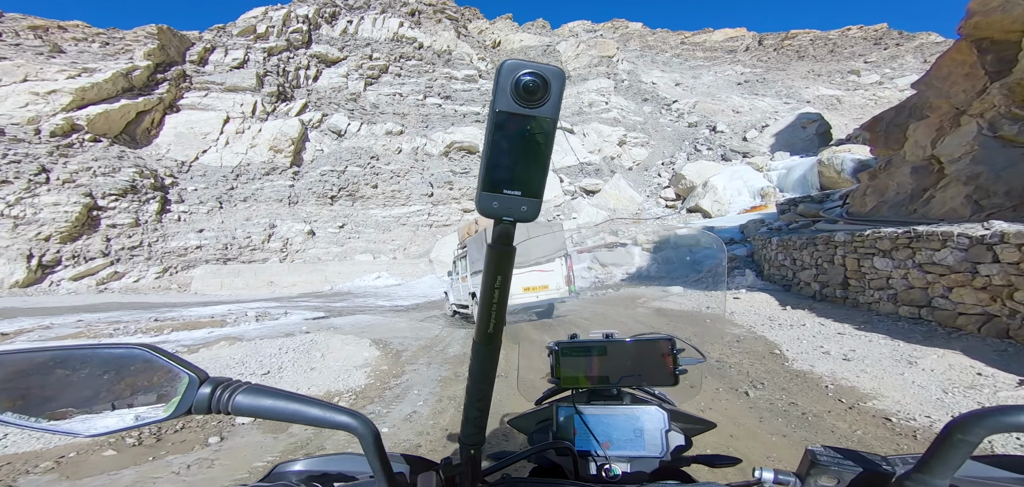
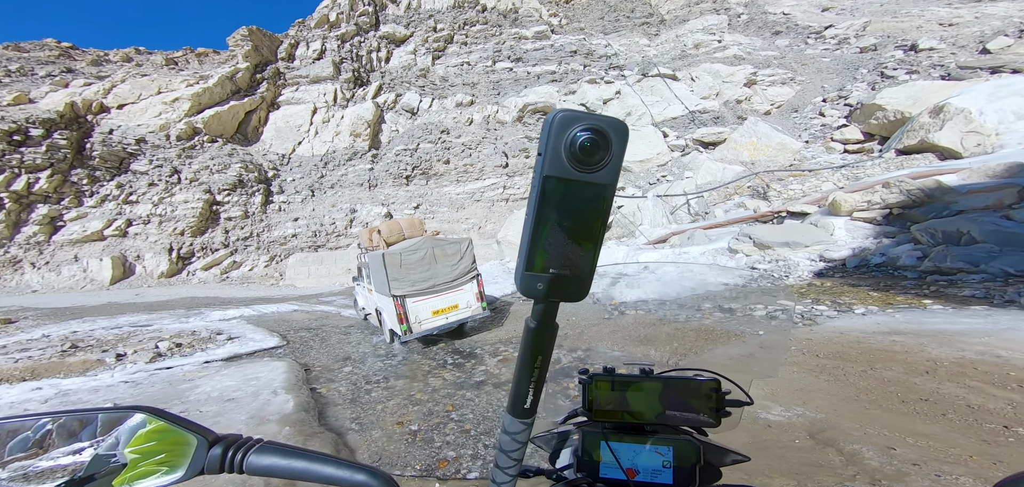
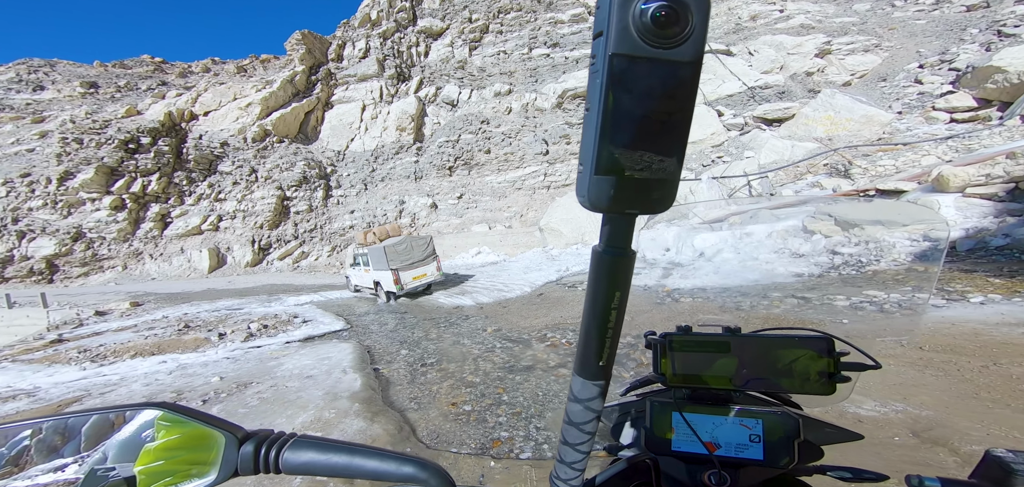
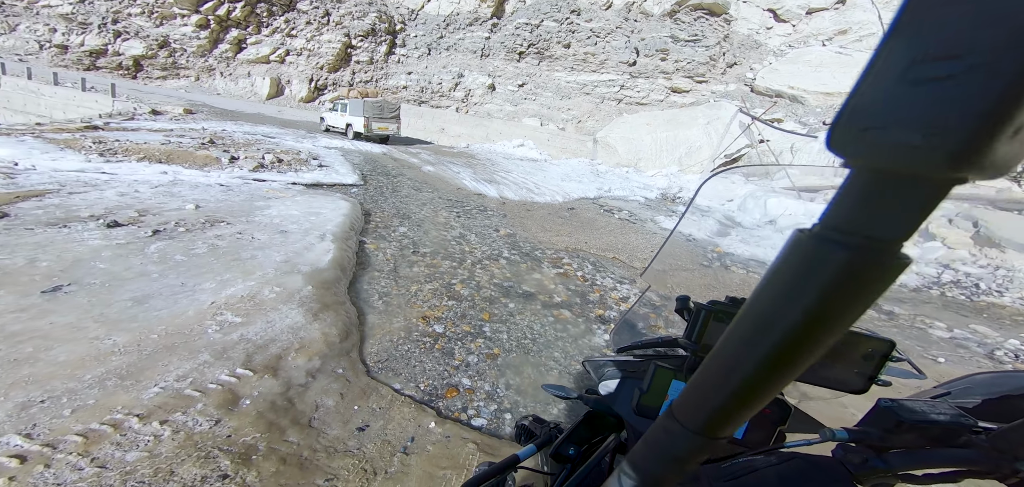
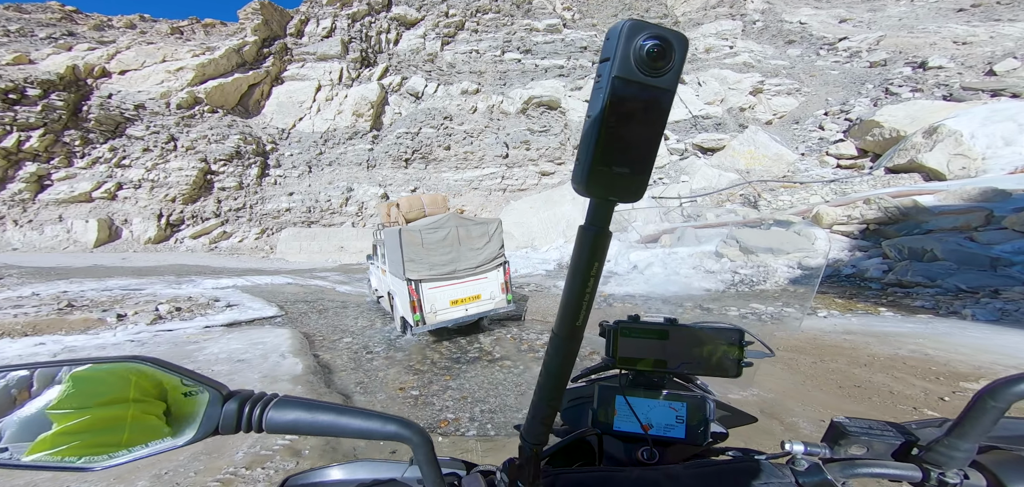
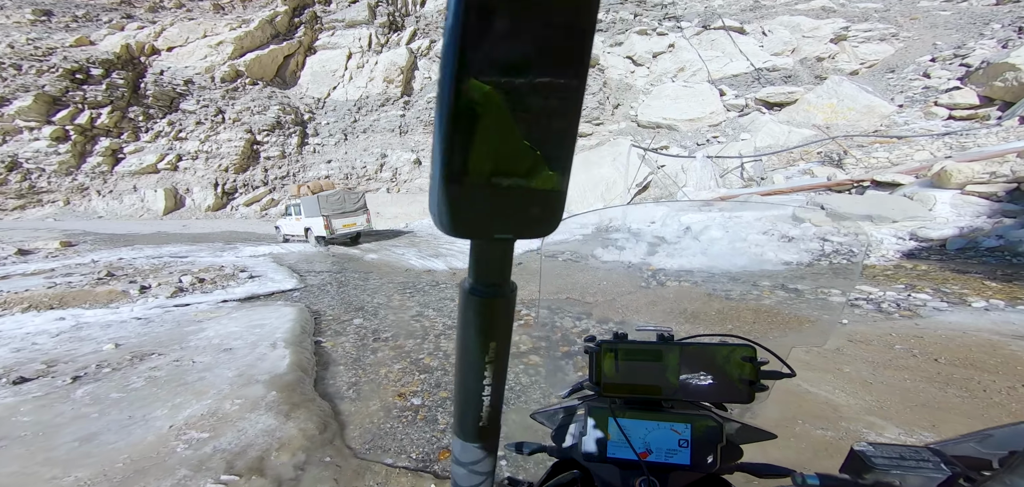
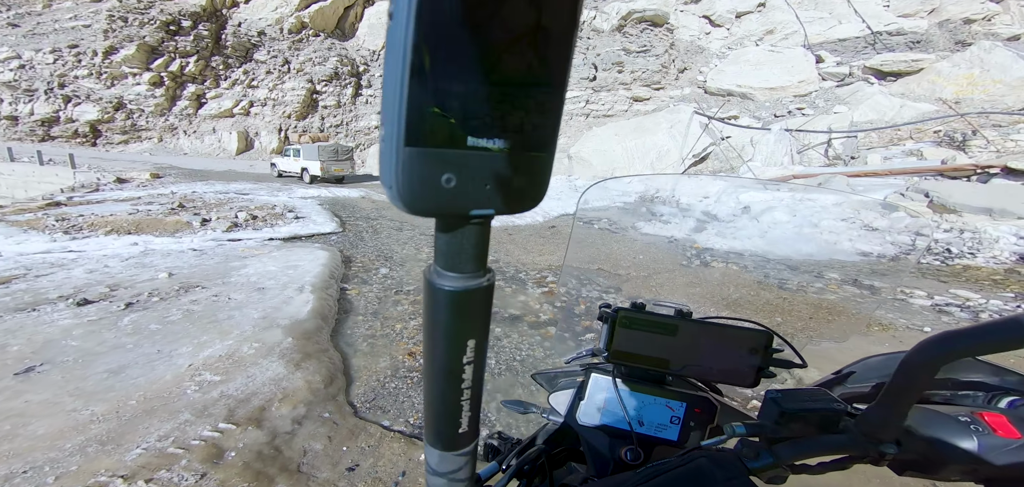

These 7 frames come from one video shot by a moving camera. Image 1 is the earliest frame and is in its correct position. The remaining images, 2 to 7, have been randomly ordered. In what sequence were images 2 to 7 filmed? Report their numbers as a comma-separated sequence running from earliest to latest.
5, 2, 3, 6, 4, 7
